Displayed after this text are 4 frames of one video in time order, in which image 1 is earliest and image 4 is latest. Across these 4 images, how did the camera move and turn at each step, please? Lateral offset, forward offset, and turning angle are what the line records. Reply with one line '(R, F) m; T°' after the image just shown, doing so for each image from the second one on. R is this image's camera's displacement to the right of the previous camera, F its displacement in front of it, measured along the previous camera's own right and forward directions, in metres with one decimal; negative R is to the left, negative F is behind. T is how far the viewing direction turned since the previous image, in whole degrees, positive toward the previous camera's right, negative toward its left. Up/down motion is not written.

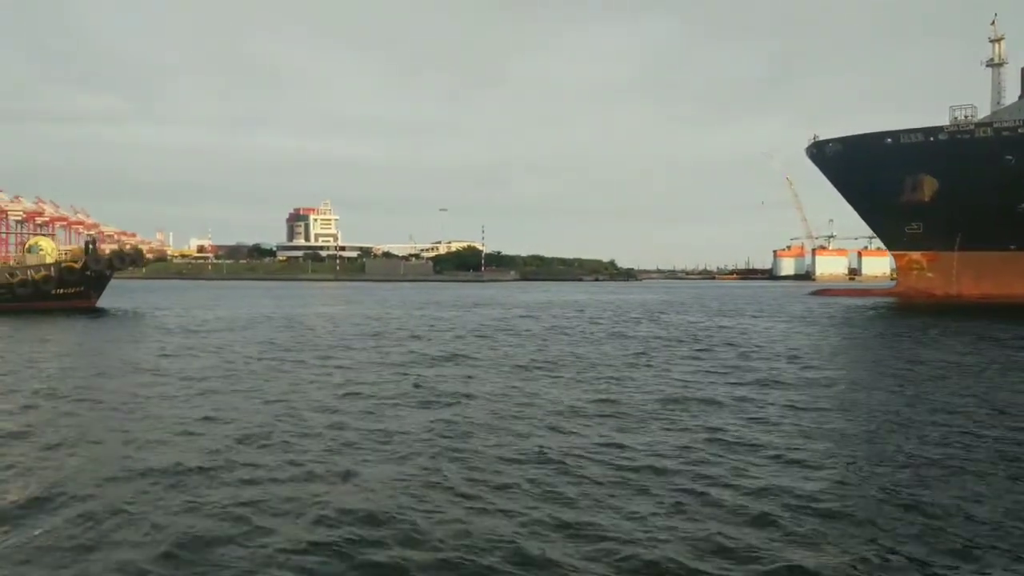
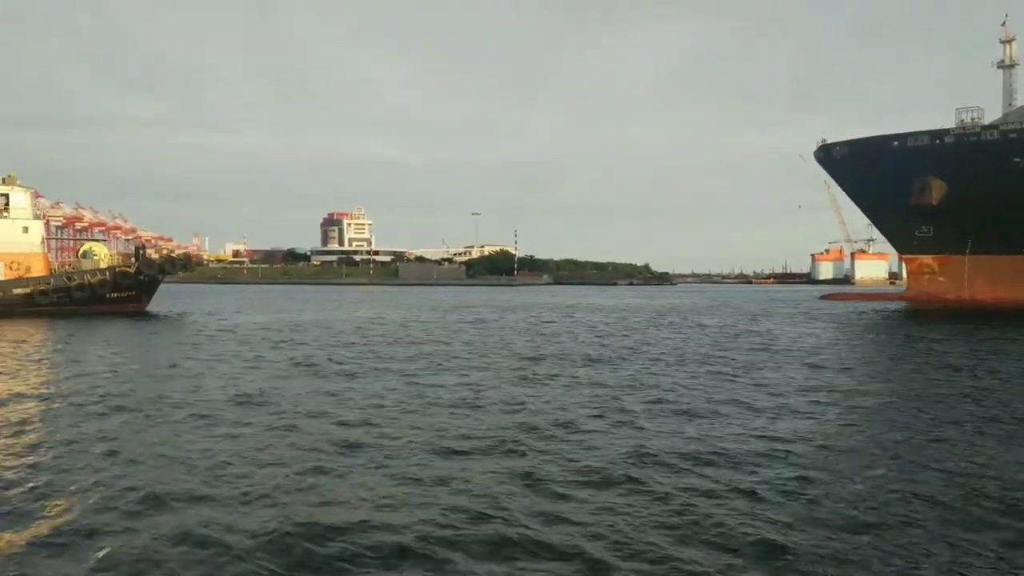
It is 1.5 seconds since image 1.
(-0.2, -0.5) m; -2°
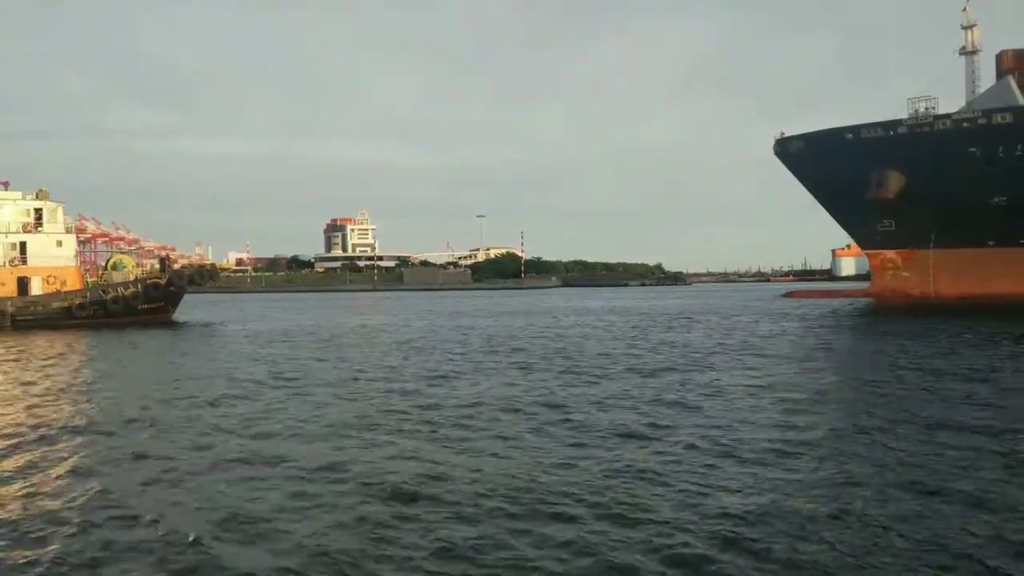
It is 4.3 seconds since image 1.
(-1.0, -0.2) m; 0°
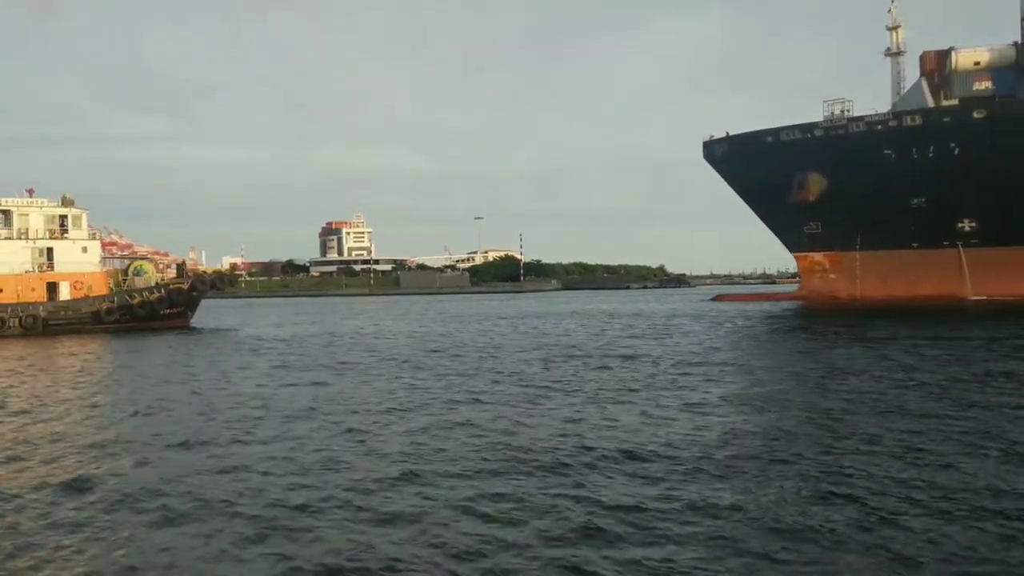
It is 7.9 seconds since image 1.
(-0.8, -0.7) m; 0°
